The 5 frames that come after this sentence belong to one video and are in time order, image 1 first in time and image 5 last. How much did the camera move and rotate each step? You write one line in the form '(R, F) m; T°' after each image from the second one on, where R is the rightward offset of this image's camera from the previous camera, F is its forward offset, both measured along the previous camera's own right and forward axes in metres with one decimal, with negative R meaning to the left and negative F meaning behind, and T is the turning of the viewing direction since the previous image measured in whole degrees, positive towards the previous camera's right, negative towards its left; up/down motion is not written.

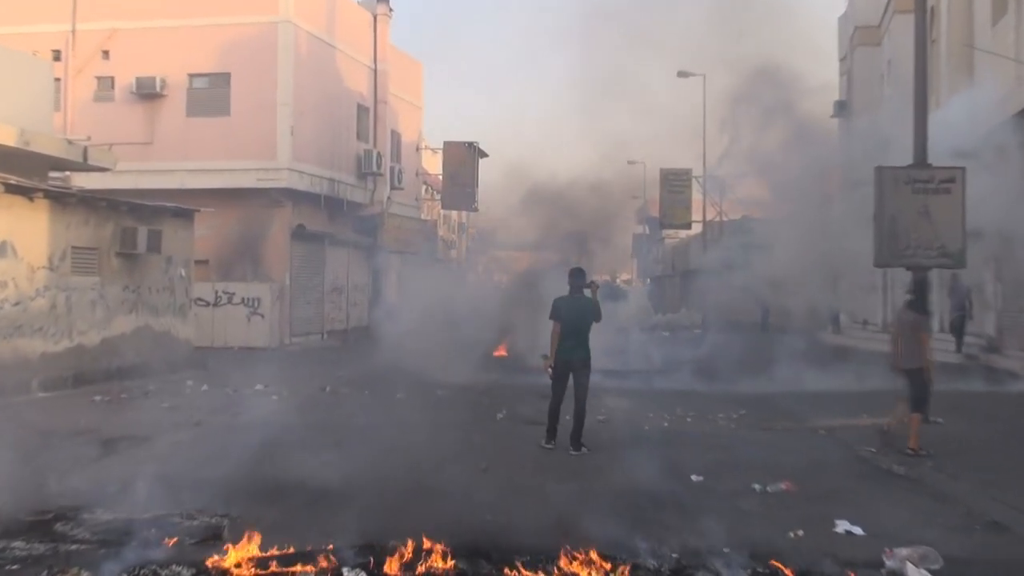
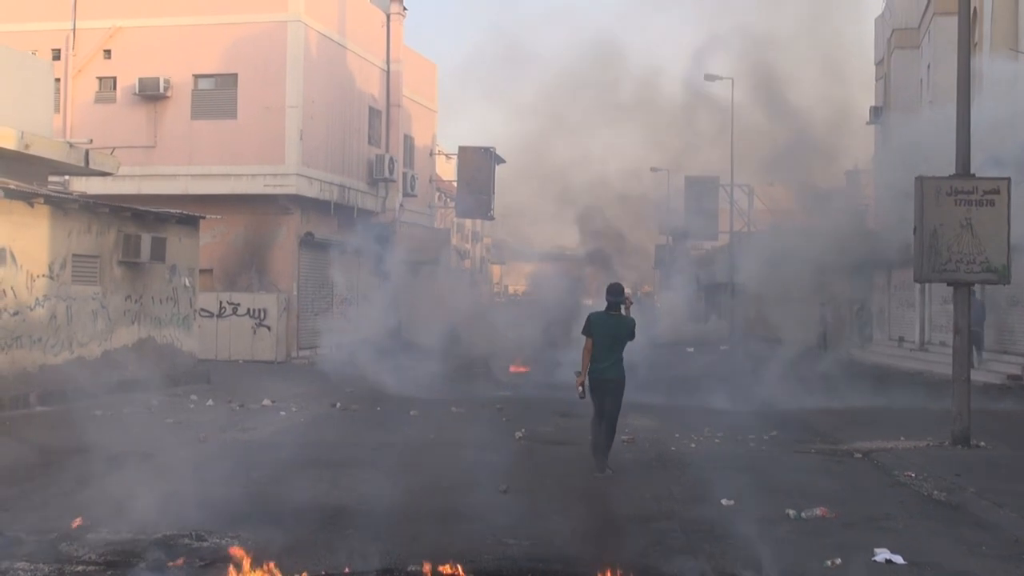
(-0.1, +0.4) m; 0°
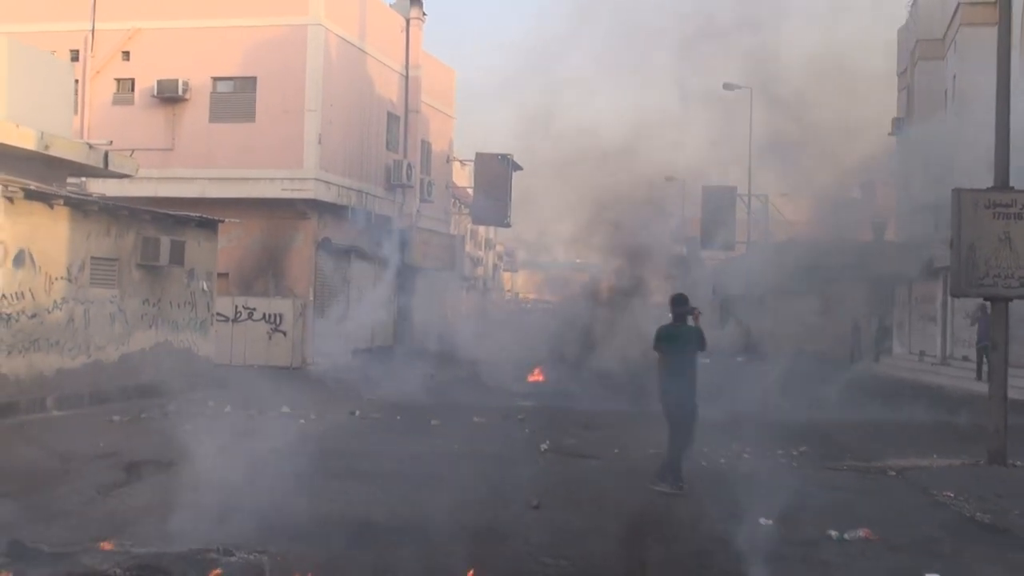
(-0.1, +0.2) m; -1°
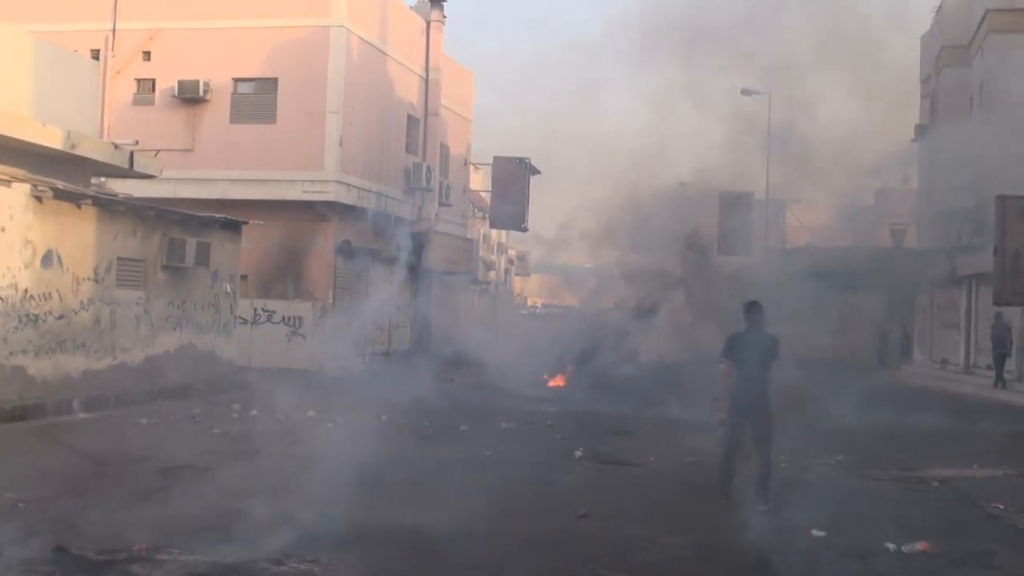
(-0.2, +0.1) m; 0°
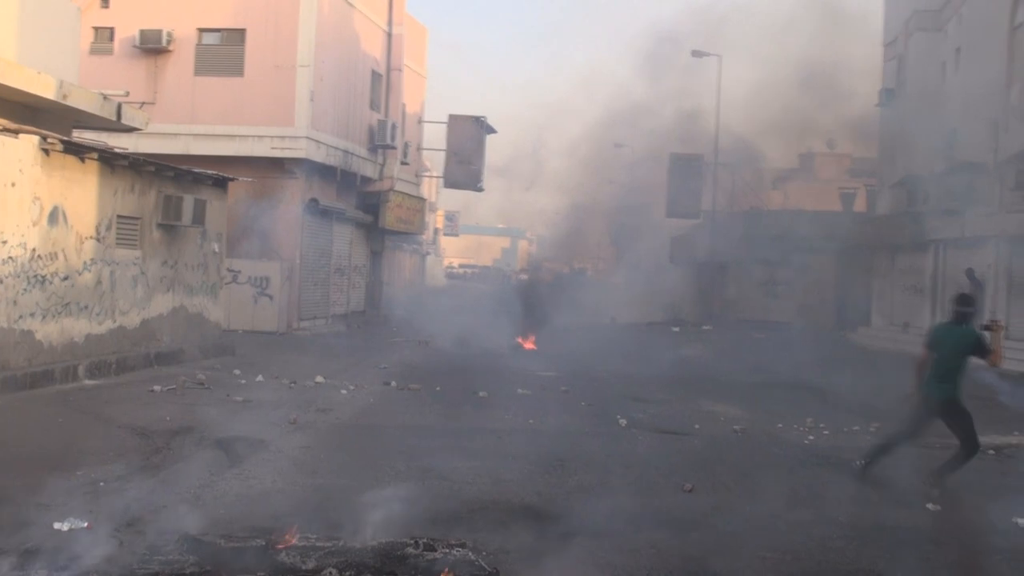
(-1.1, +0.2) m; +5°
